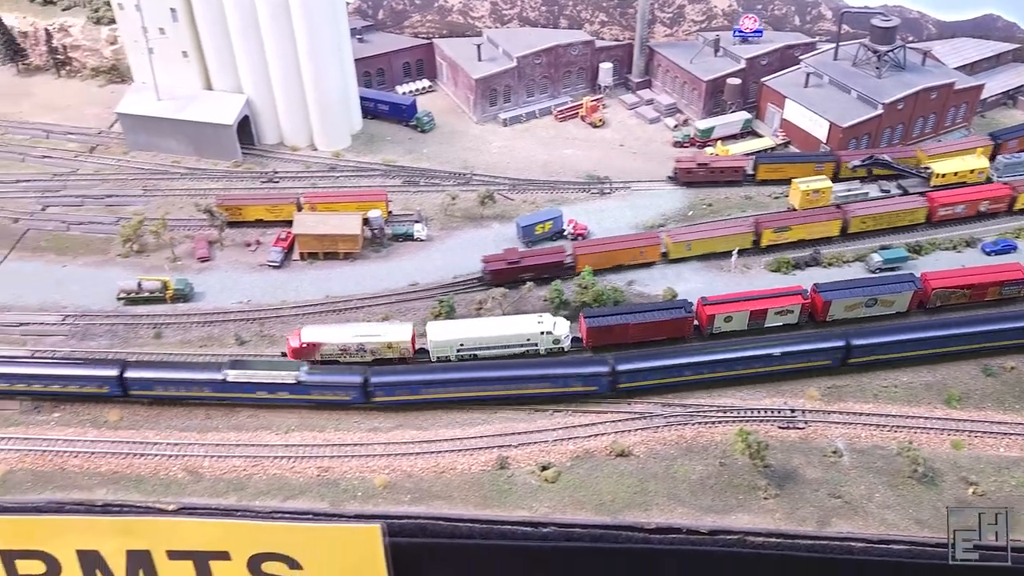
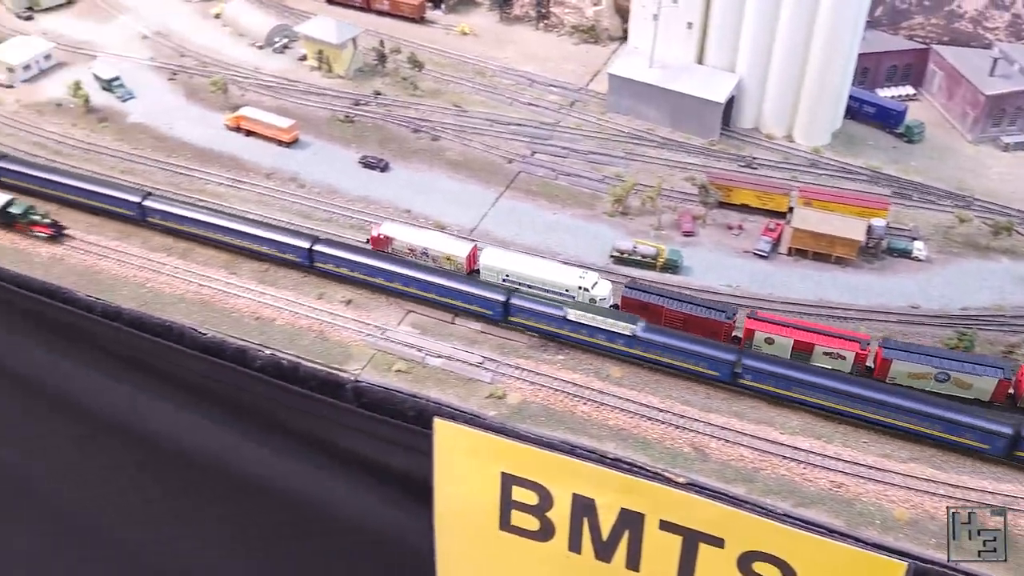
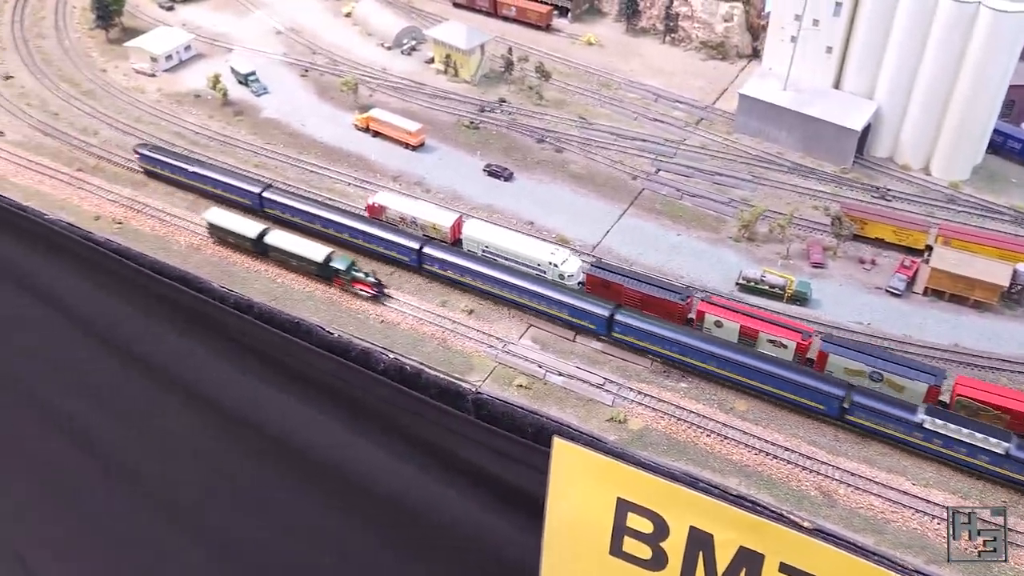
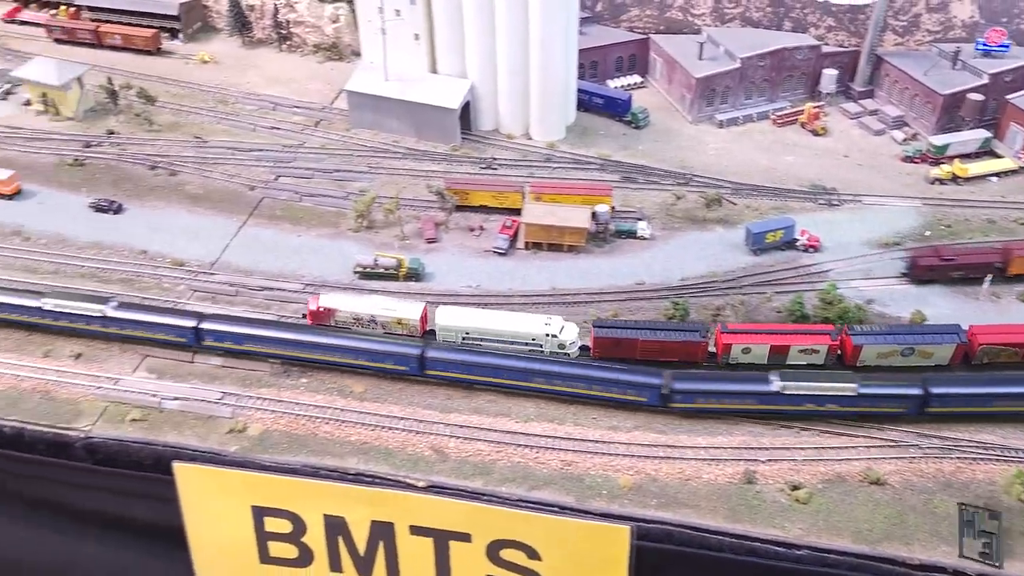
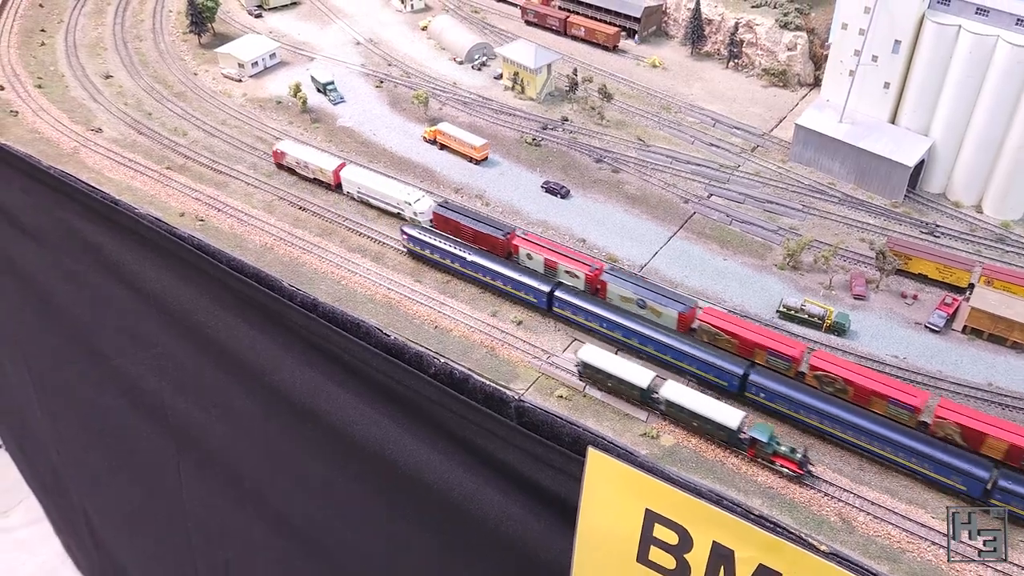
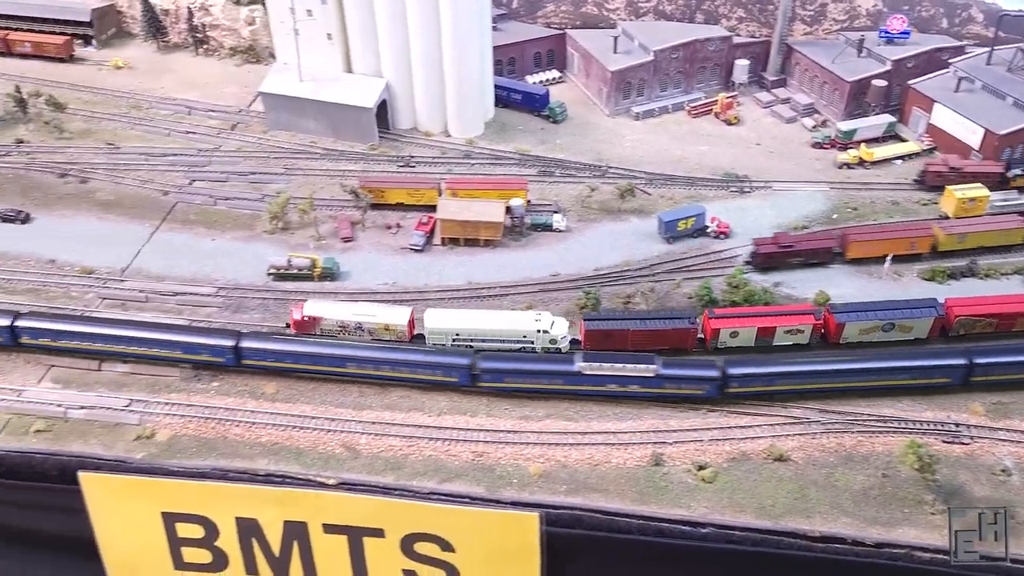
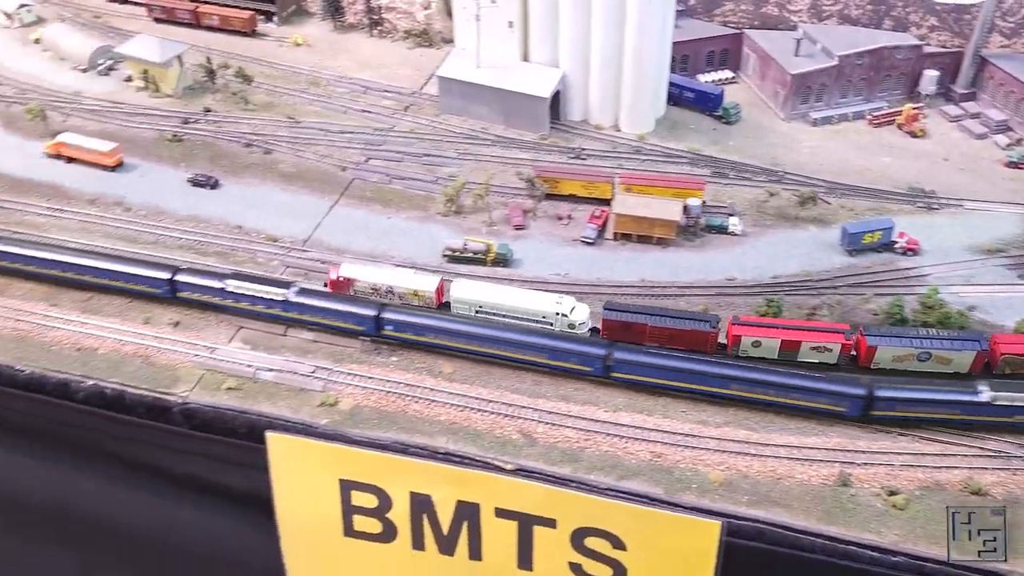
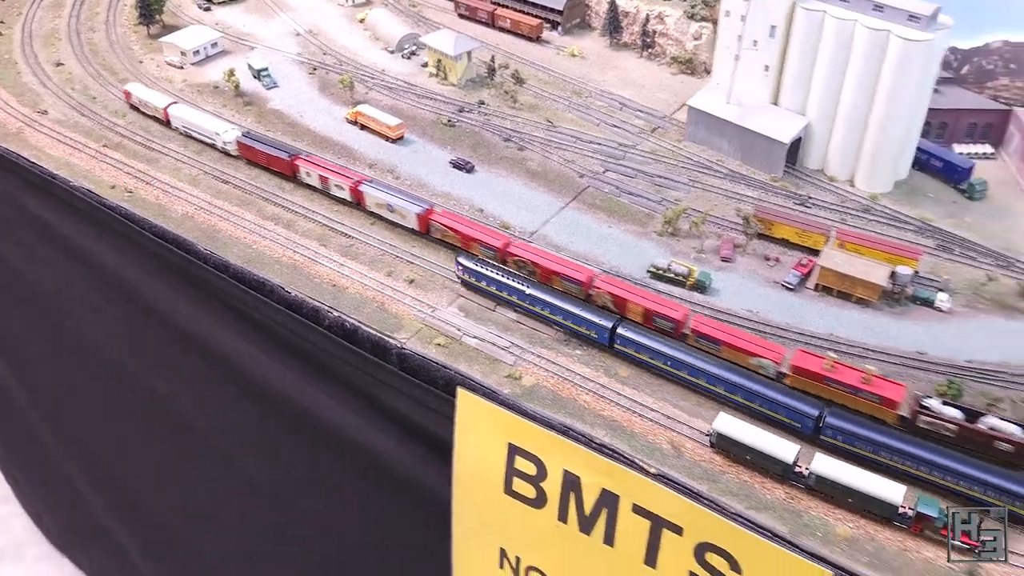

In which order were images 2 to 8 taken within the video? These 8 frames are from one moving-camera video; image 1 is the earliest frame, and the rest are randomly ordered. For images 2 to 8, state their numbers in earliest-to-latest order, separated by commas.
6, 4, 7, 2, 3, 5, 8
